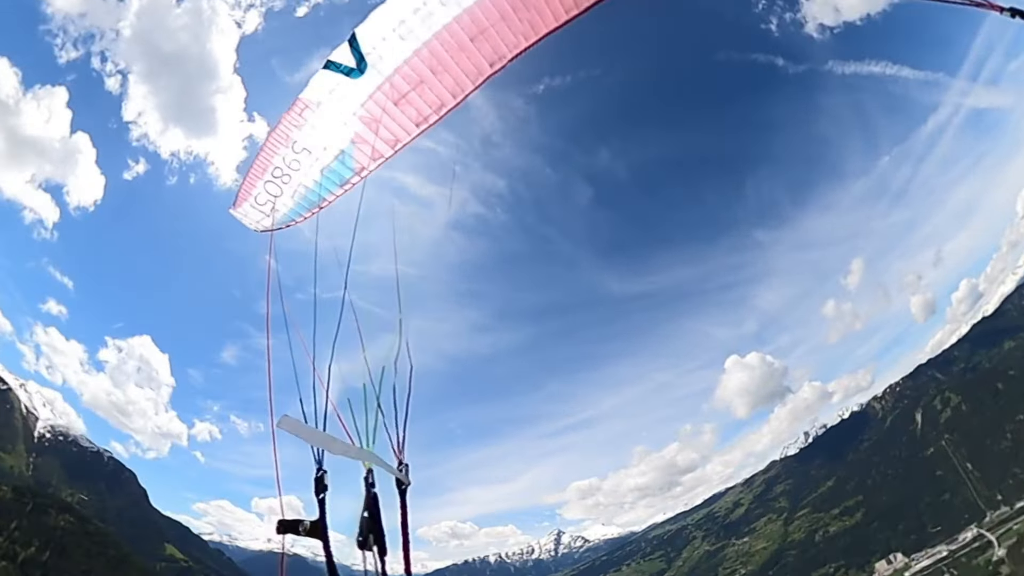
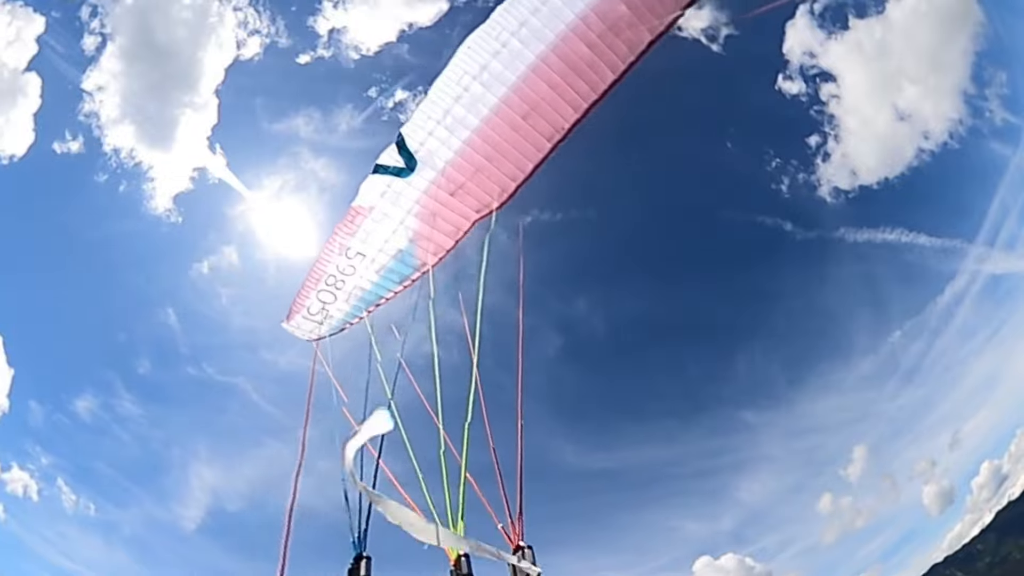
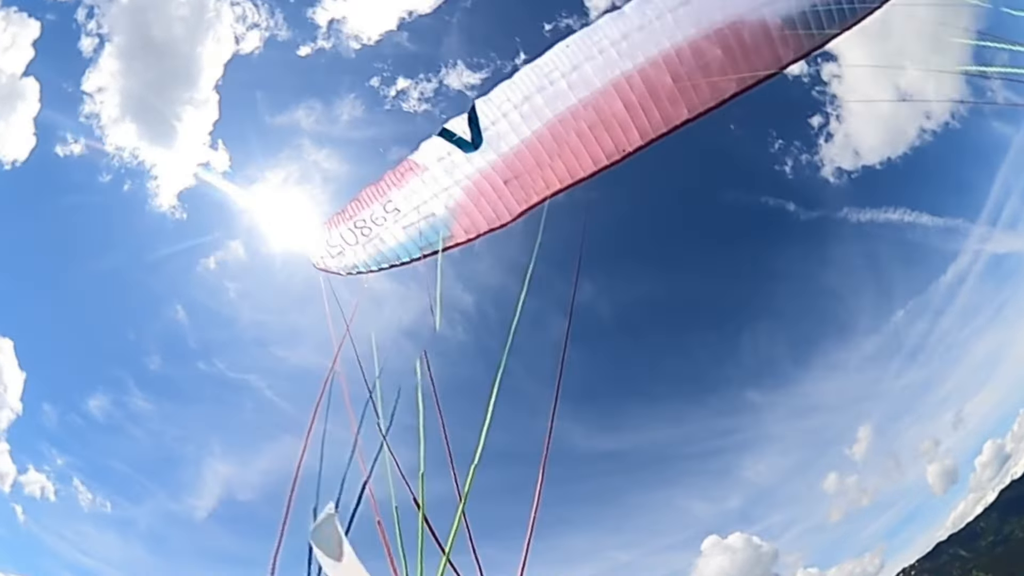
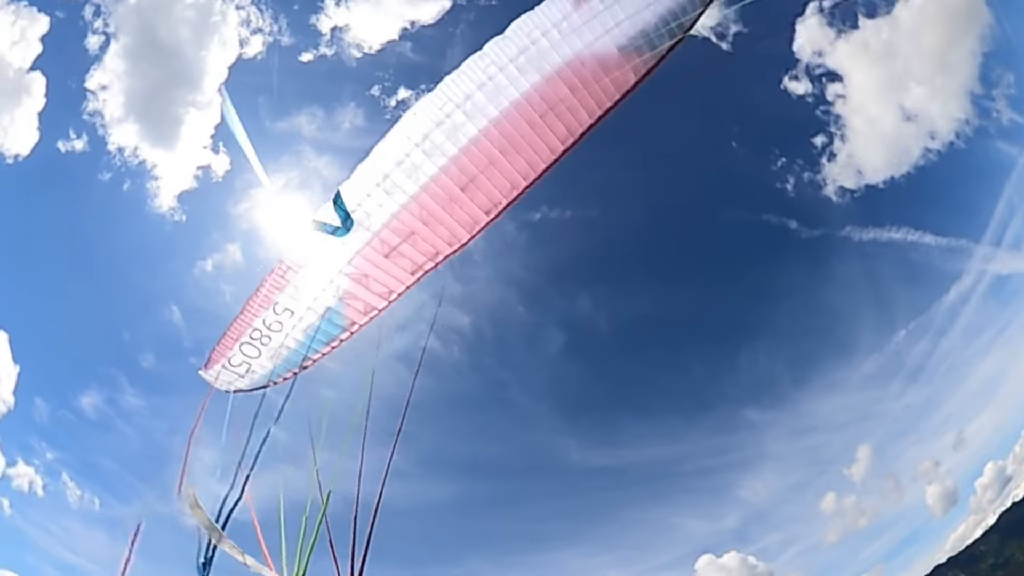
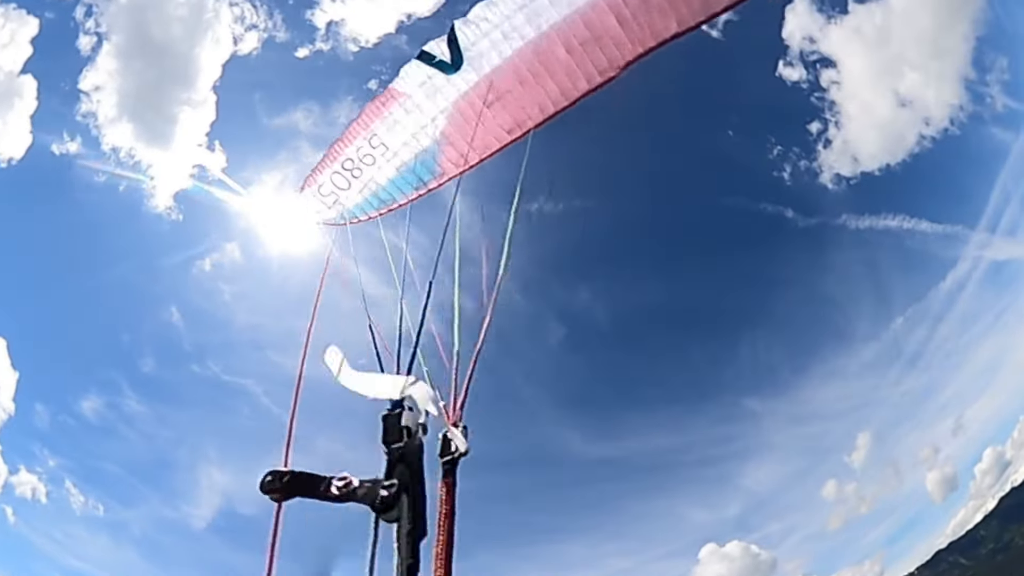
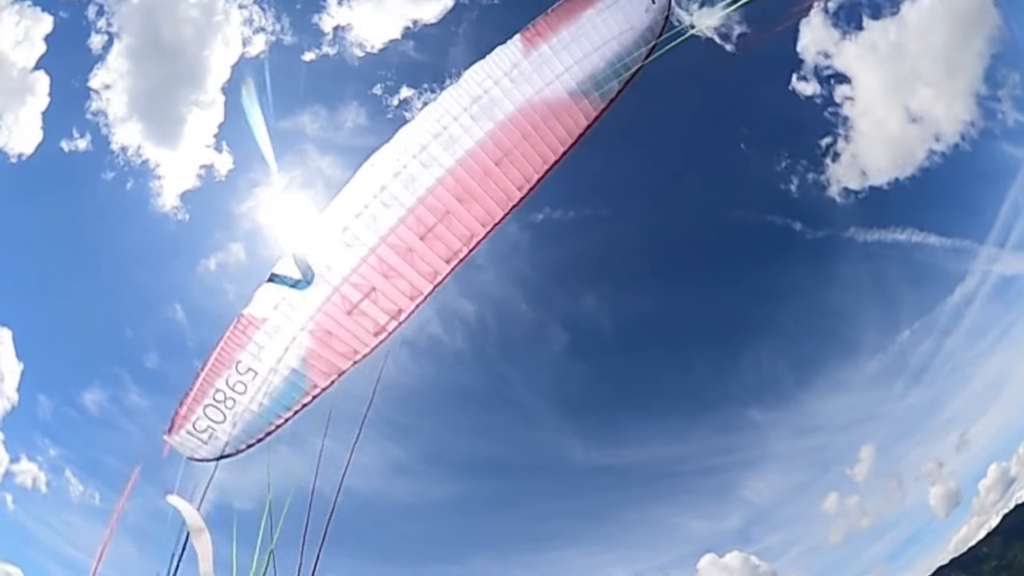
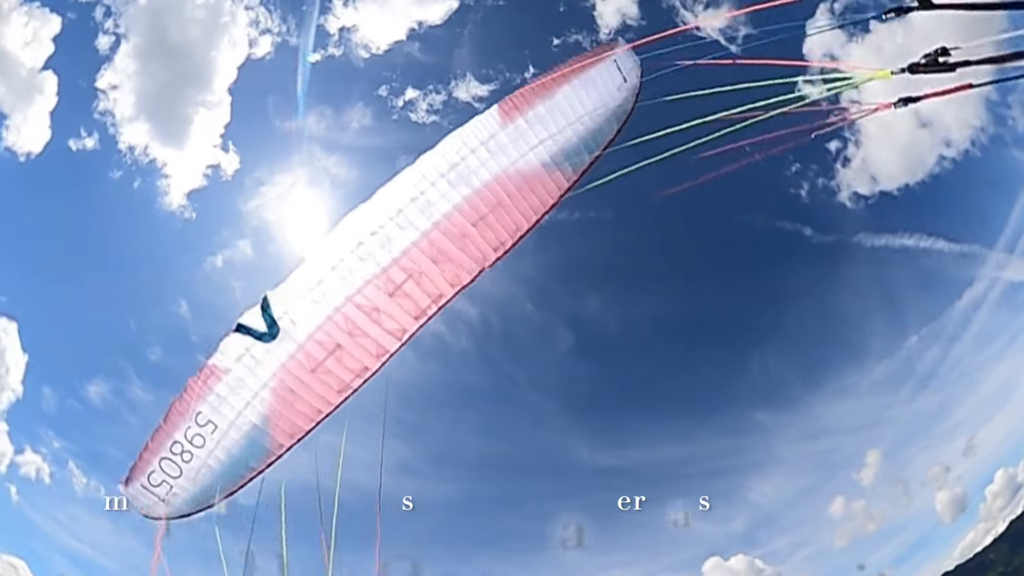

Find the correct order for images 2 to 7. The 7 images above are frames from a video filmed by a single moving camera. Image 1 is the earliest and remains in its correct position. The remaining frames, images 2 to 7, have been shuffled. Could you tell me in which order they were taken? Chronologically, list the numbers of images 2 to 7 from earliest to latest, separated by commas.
3, 5, 2, 4, 6, 7
